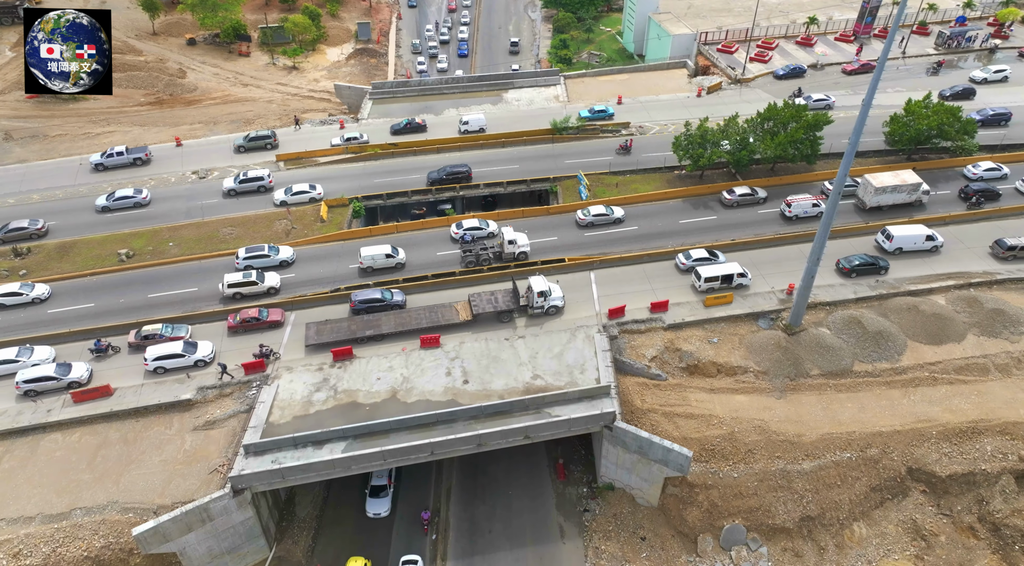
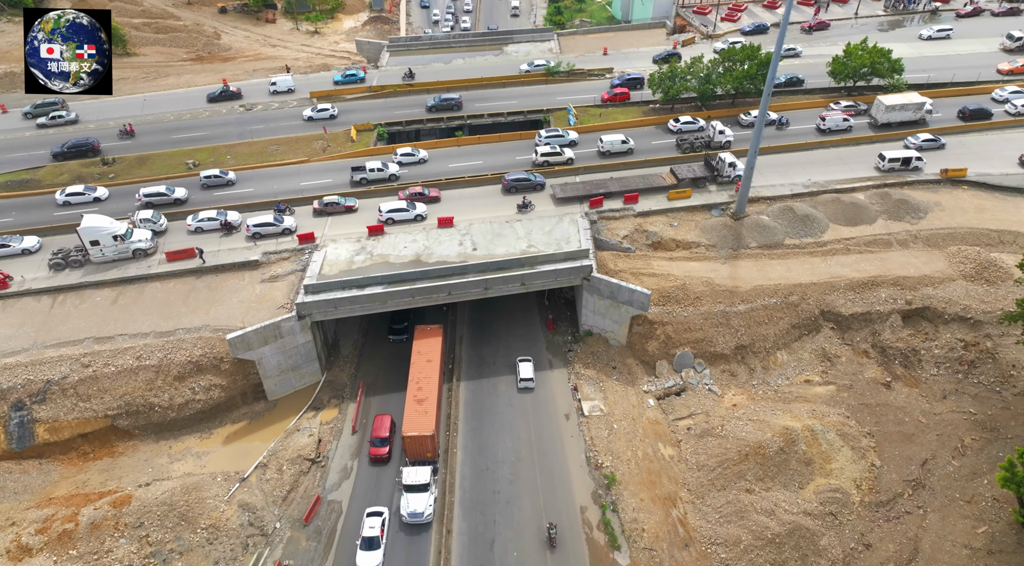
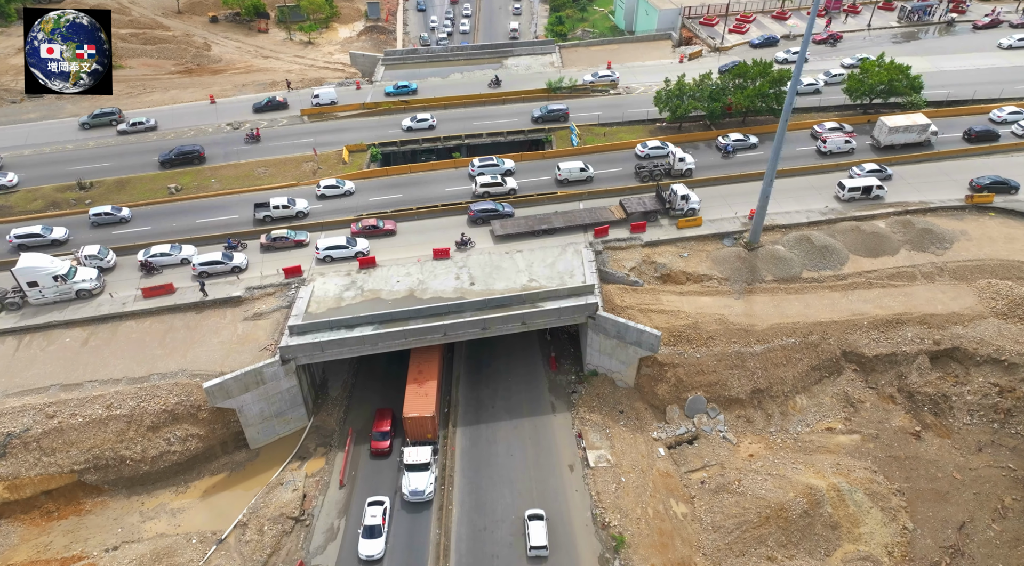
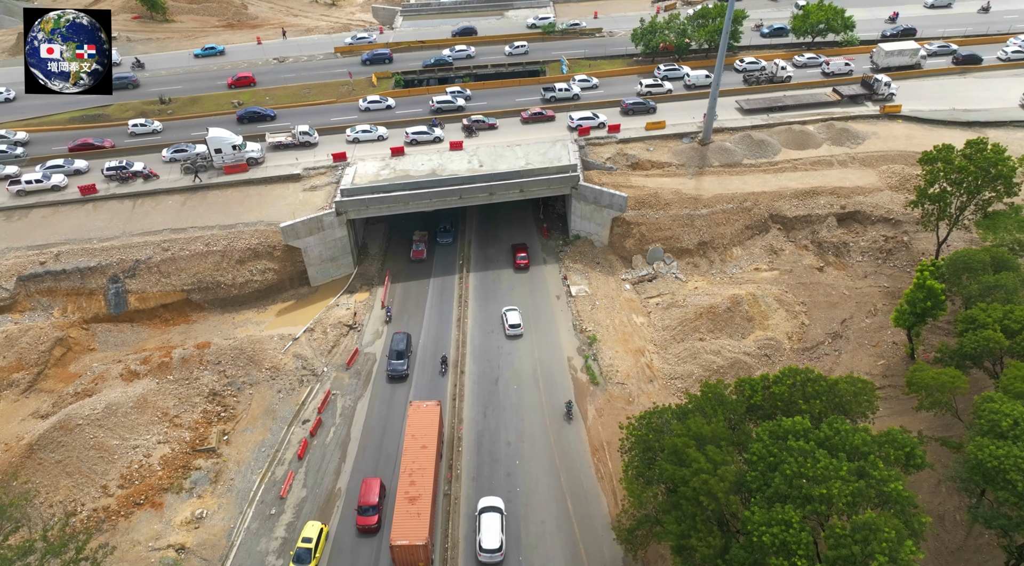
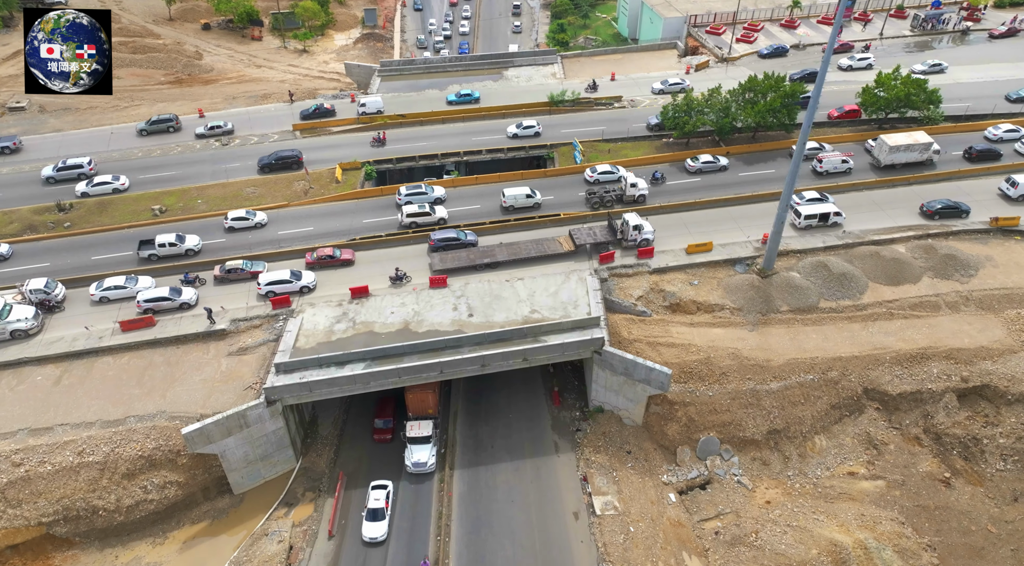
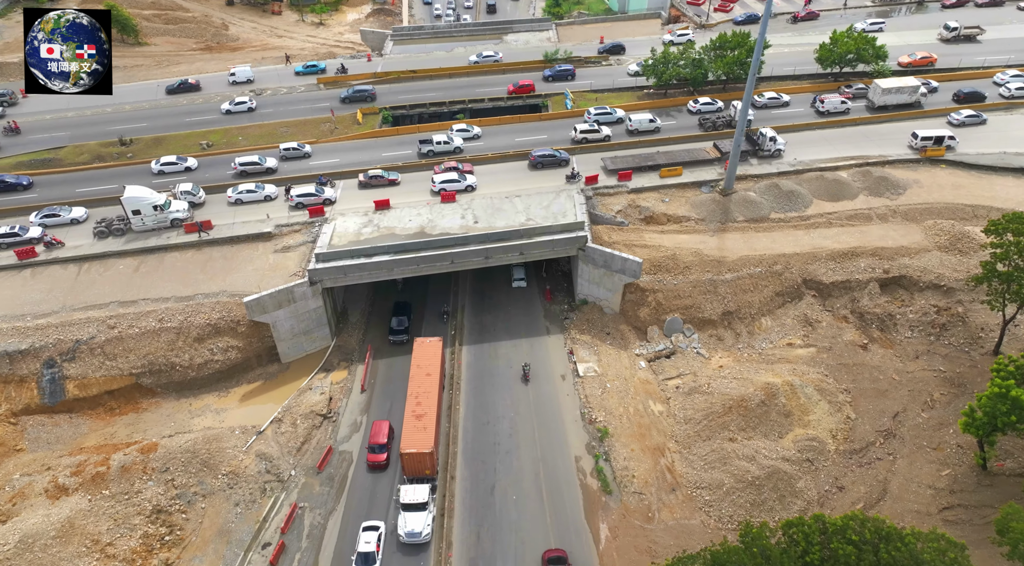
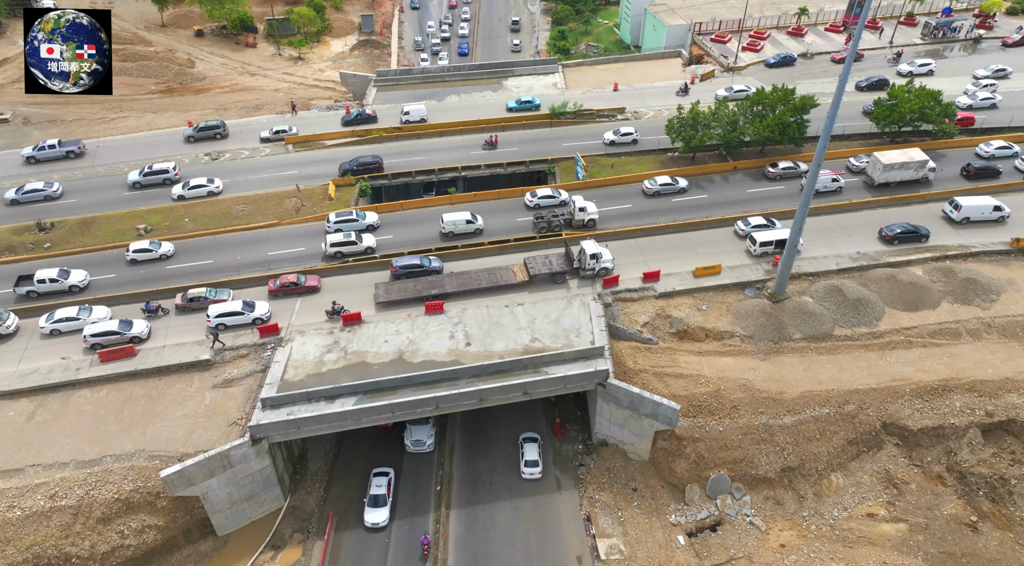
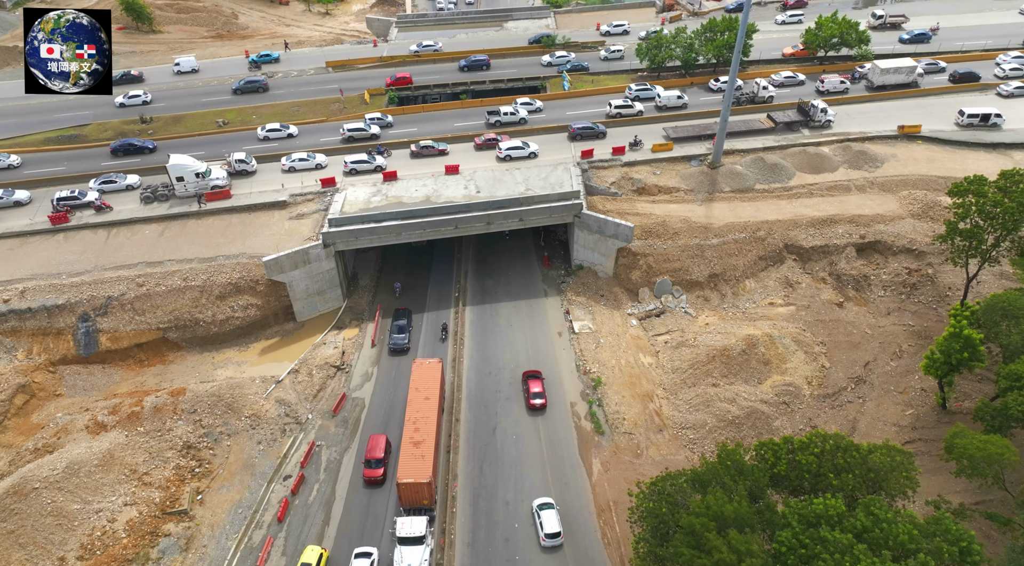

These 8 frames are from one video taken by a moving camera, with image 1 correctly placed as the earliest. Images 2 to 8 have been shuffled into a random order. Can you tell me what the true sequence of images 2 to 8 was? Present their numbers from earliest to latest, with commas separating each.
7, 5, 3, 2, 6, 8, 4
